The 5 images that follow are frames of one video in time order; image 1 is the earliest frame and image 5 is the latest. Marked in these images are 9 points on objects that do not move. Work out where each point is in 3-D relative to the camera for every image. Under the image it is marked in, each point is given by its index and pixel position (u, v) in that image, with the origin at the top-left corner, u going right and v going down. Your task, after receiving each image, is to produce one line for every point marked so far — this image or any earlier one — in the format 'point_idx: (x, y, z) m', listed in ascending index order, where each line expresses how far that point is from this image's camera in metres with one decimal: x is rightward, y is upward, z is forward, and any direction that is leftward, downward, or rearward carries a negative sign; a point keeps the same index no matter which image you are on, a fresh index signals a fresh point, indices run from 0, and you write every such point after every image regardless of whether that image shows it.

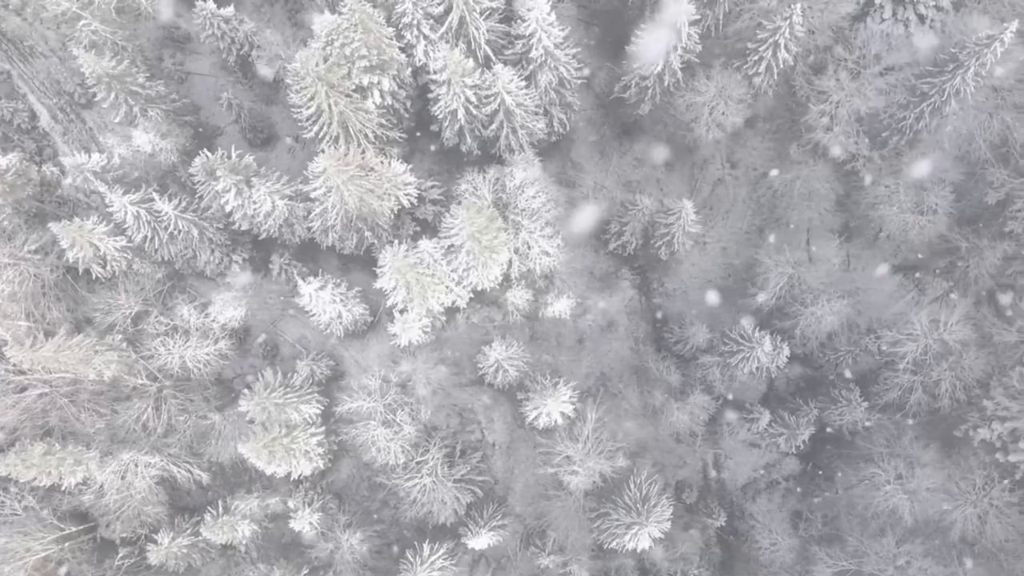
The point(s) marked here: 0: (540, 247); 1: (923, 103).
0: (+0.8, +1.3, +19.8) m
1: (+12.0, +5.4, +18.2) m
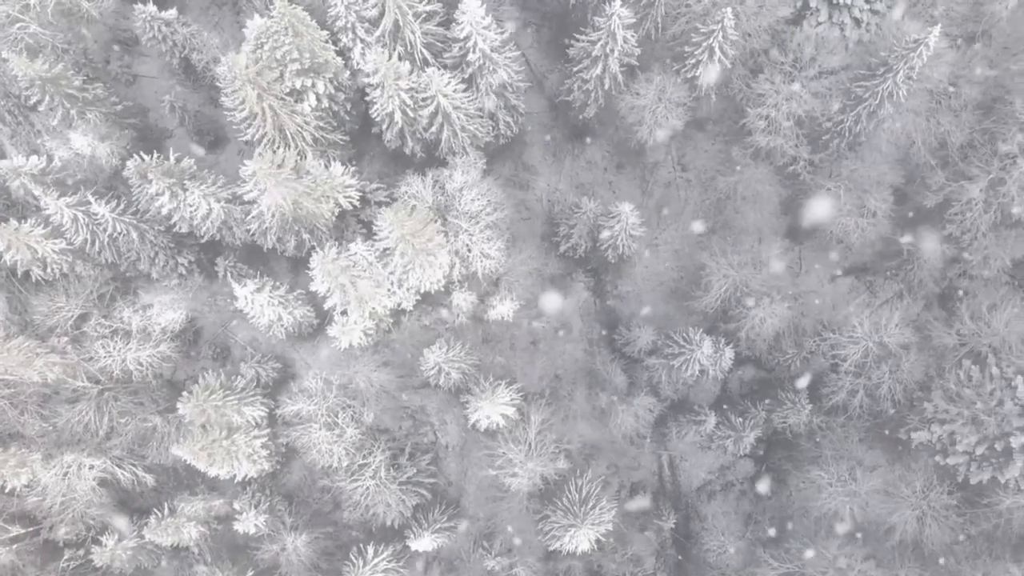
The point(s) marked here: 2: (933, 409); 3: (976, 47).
0: (-1.0, +1.2, +19.8) m
1: (+10.2, +5.3, +18.2) m
2: (+13.0, -3.7, +19.0) m
3: (+14.7, +7.8, +19.8) m
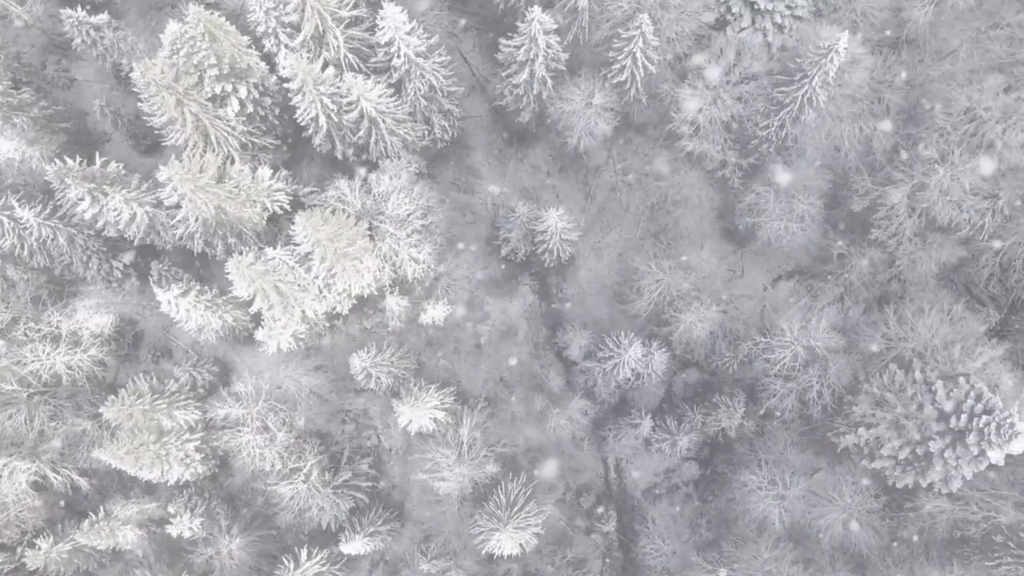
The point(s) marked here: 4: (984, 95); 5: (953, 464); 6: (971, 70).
0: (-3.3, +1.1, +19.8) m
1: (+7.9, +5.2, +18.3) m
2: (+10.7, -3.9, +19.0) m
3: (+12.5, +7.6, +19.9) m
4: (+14.2, +5.9, +18.9) m
5: (+12.3, -4.9, +17.1) m
6: (+14.2, +6.8, +19.3) m
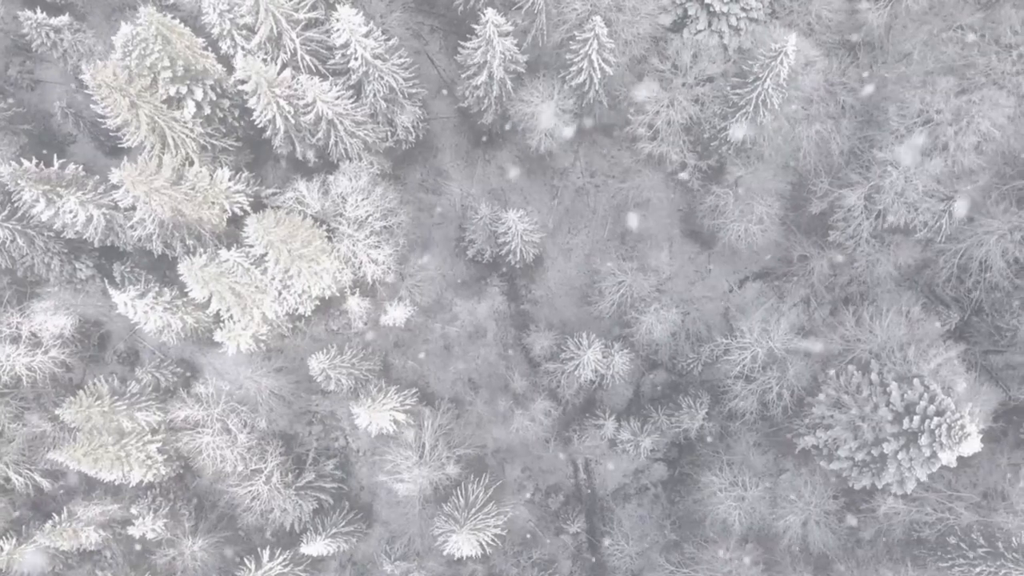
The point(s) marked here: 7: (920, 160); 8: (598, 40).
0: (-4.6, +1.1, +19.9) m
1: (+6.6, +5.1, +18.3) m
2: (+9.4, -3.9, +19.1) m
3: (+11.2, +7.6, +19.9) m
4: (+12.9, +5.9, +18.9) m
5: (+11.0, -4.9, +17.2) m
6: (+12.9, +6.8, +19.3) m
7: (+12.3, +3.9, +18.7) m
8: (+2.4, +7.0, +17.3) m
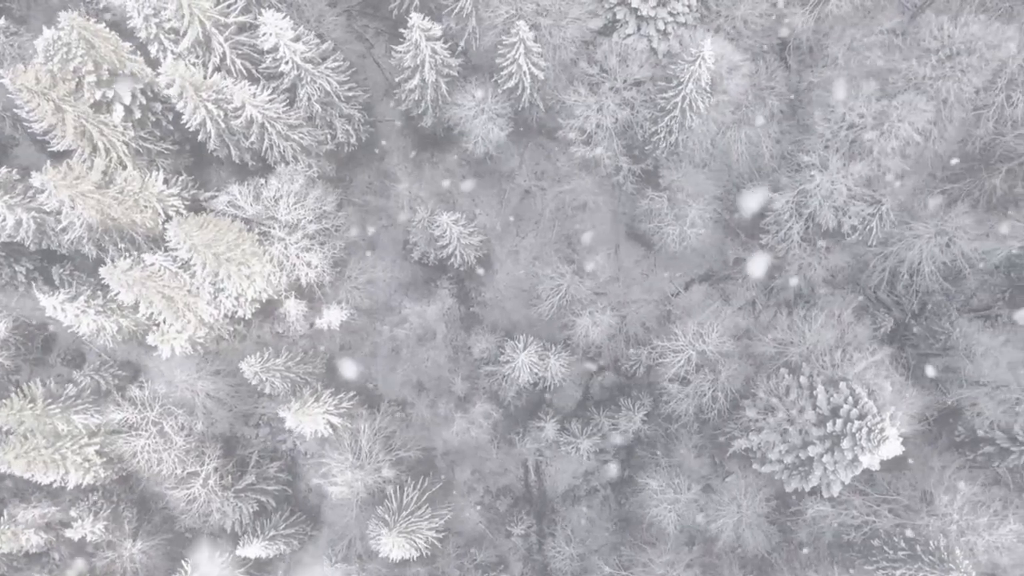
0: (-6.7, +1.0, +19.9) m
1: (+4.5, +5.0, +18.3) m
2: (+7.3, -4.0, +19.1) m
3: (+9.1, +7.5, +20.0) m
4: (+10.8, +5.8, +19.0) m
5: (+8.9, -5.0, +17.2) m
6: (+10.8, +6.7, +19.4) m
7: (+10.2, +3.8, +18.8) m
8: (+0.3, +6.9, +17.4) m
